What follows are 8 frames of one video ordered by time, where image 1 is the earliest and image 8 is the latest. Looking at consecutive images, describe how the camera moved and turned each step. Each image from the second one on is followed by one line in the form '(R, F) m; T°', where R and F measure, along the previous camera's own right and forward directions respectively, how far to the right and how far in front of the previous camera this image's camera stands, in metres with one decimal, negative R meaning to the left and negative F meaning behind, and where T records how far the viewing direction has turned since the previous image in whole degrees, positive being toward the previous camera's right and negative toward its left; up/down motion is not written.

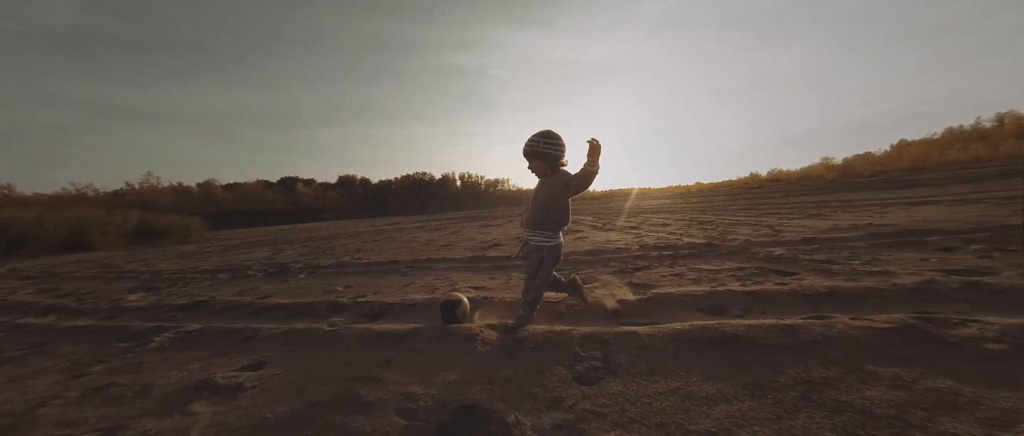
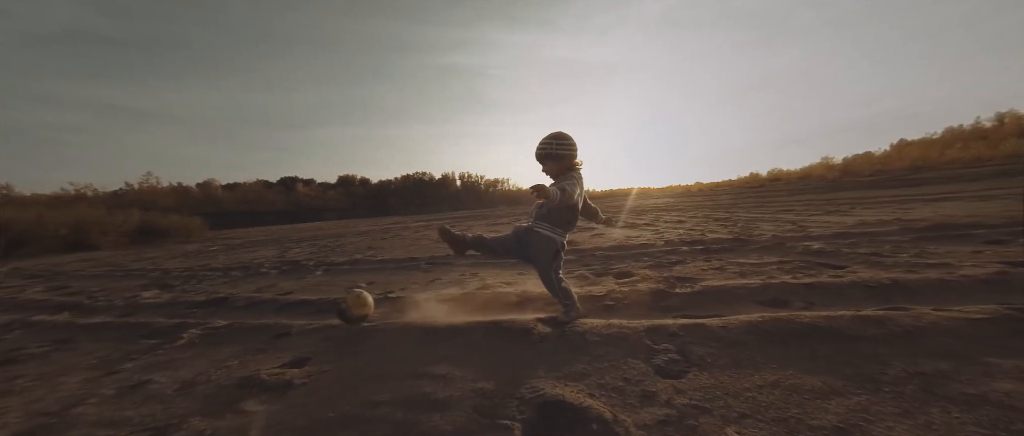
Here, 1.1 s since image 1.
(-0.3, +0.1) m; 0°
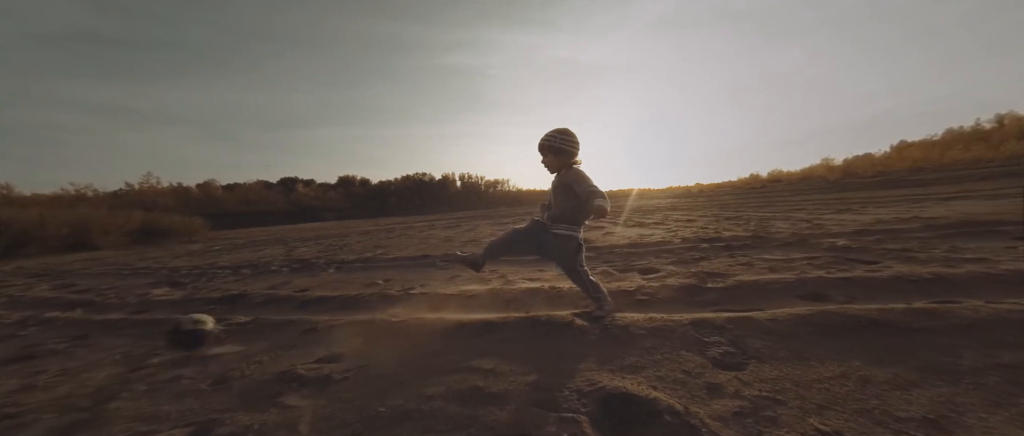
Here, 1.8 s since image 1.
(-0.2, 0.0) m; 0°
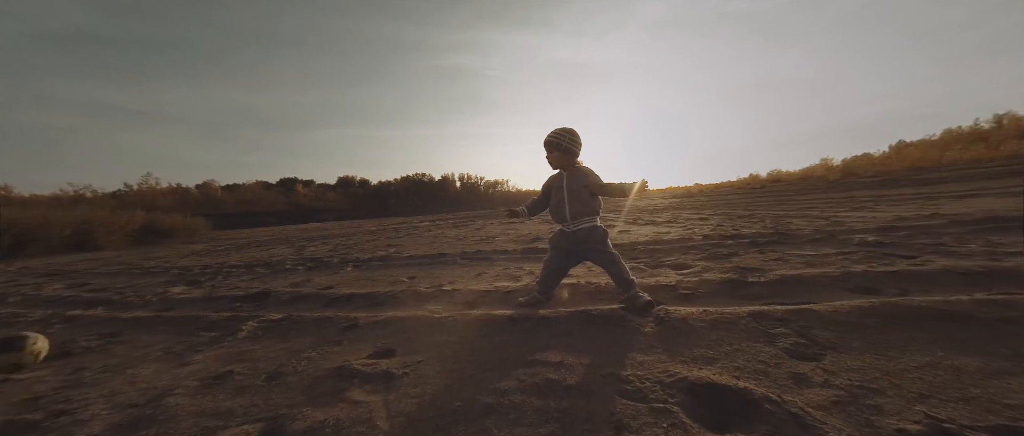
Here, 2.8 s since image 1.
(-0.3, 0.0) m; 0°
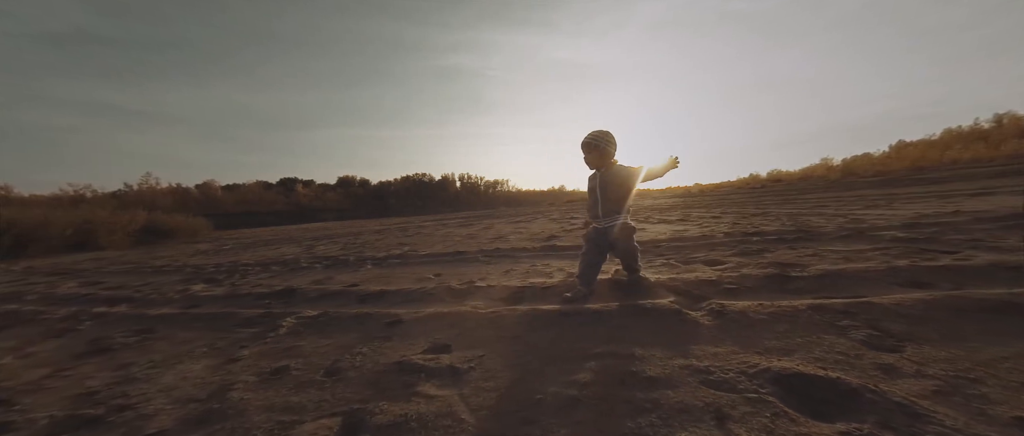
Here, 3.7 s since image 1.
(-0.3, 0.0) m; 0°
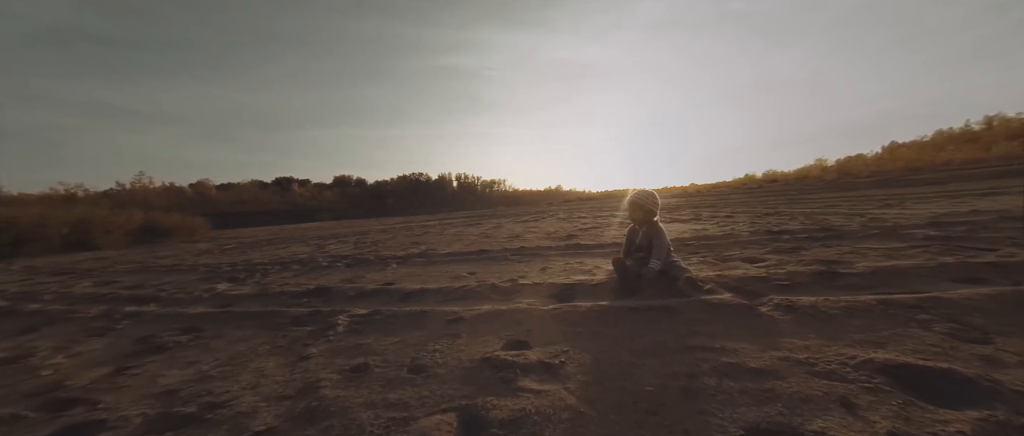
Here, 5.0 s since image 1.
(-0.4, 0.0) m; +1°
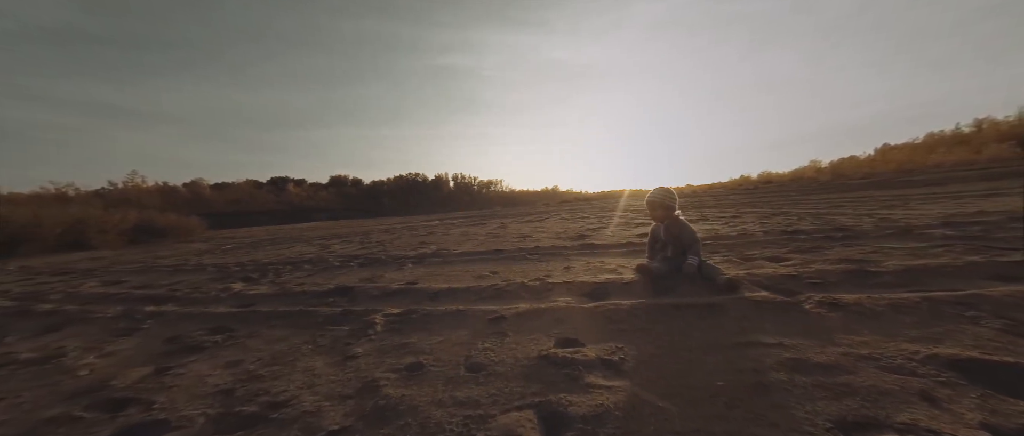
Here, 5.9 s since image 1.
(-0.3, 0.0) m; +1°
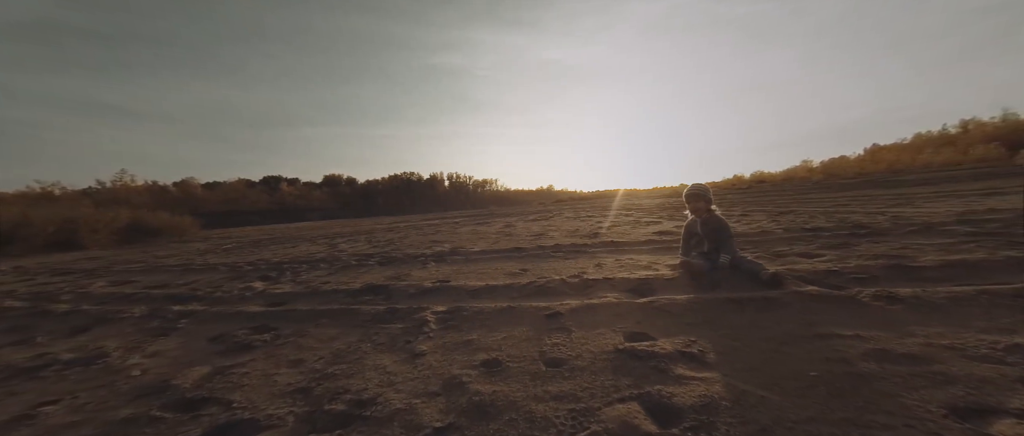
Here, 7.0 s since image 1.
(-0.4, 0.0) m; +1°
